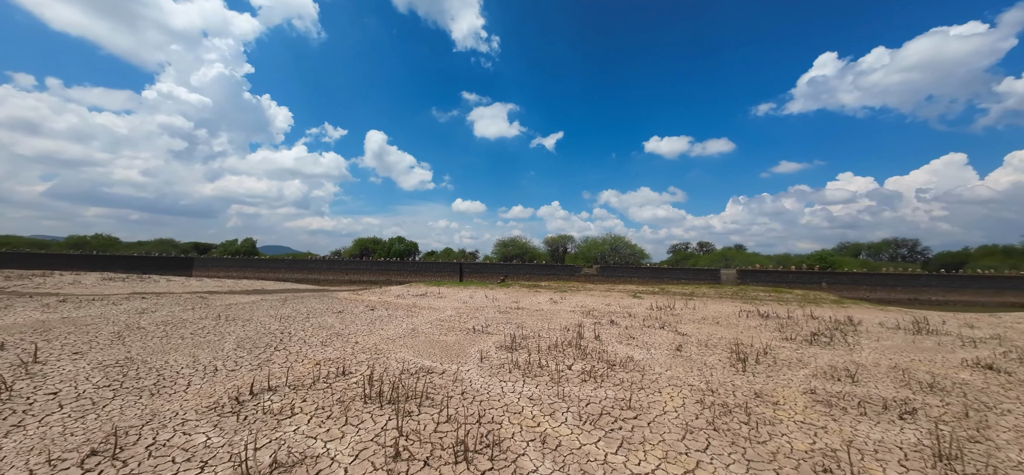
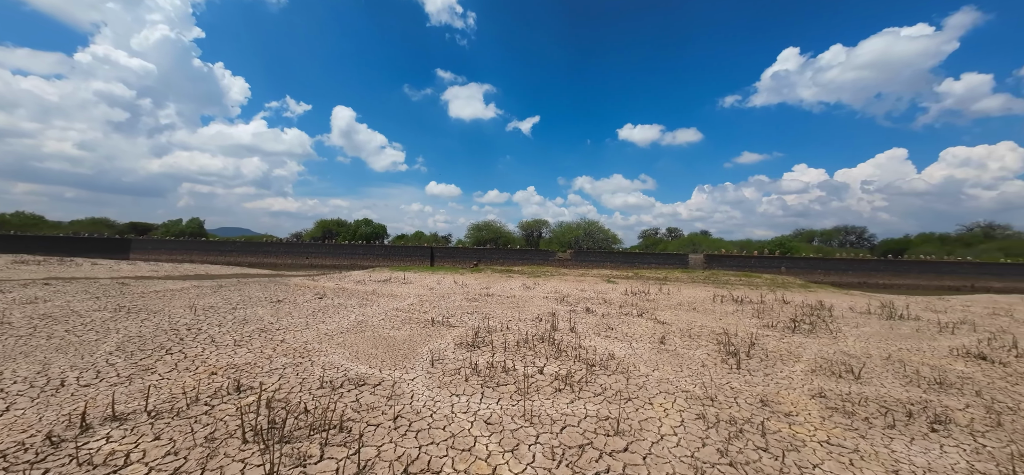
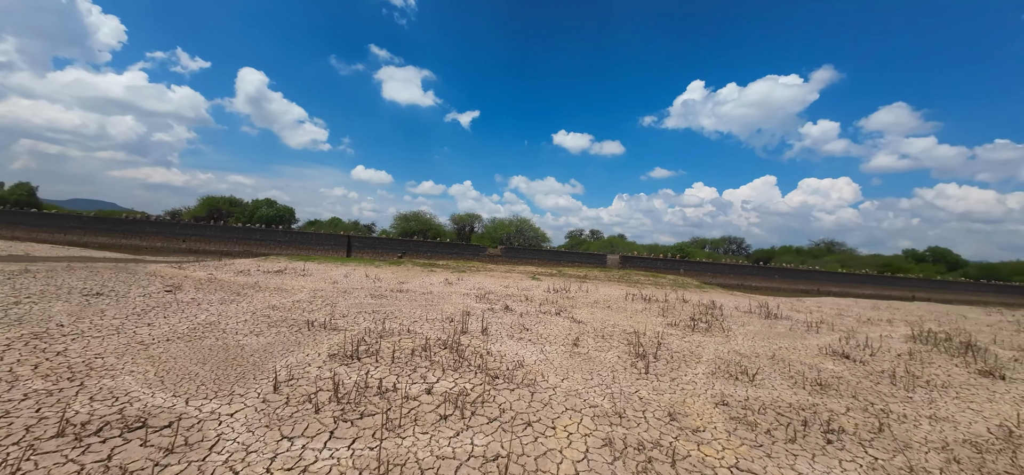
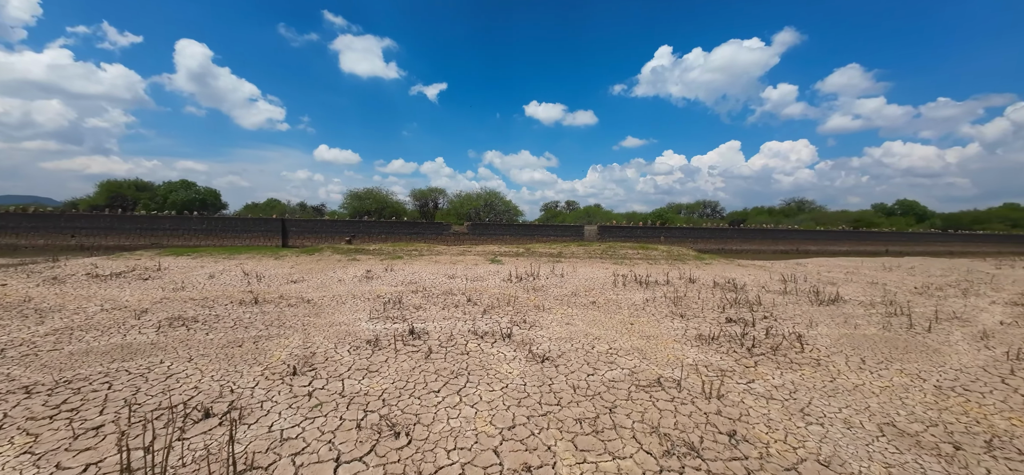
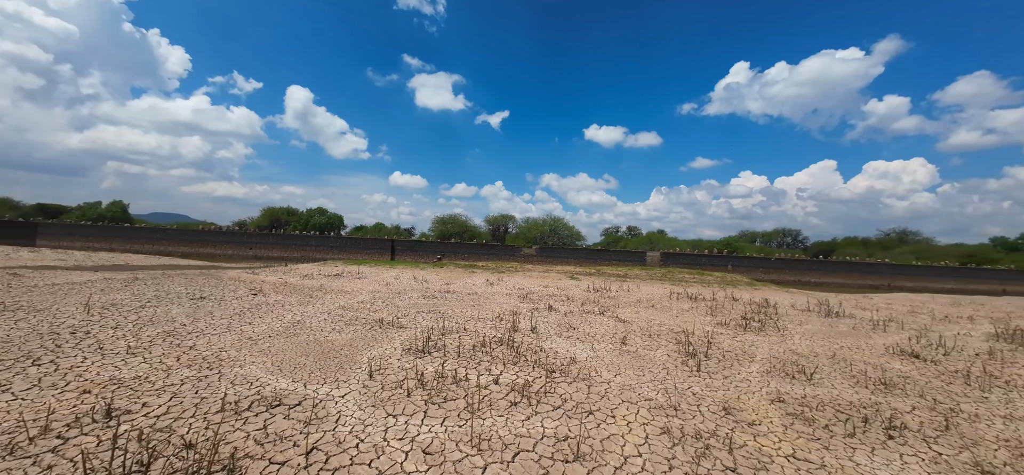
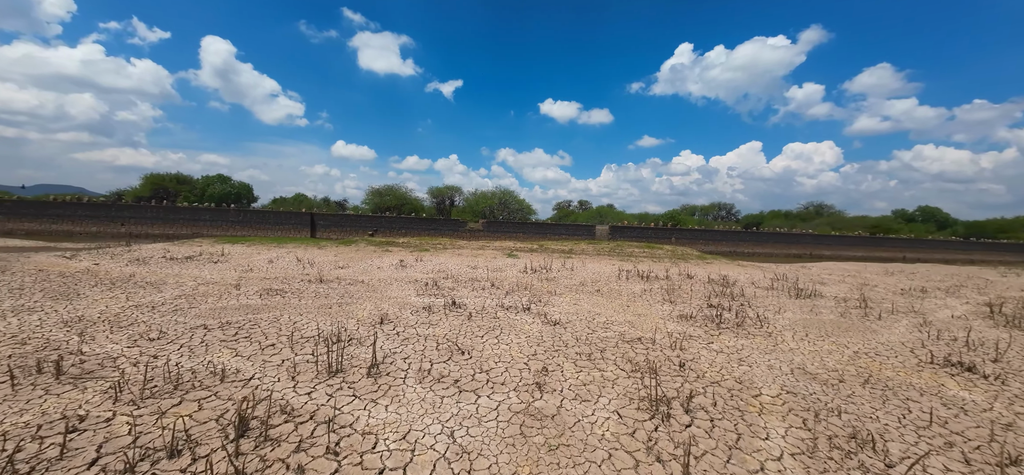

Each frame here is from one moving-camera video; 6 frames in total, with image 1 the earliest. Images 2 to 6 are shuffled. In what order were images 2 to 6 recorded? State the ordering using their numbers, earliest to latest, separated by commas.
2, 5, 3, 6, 4
